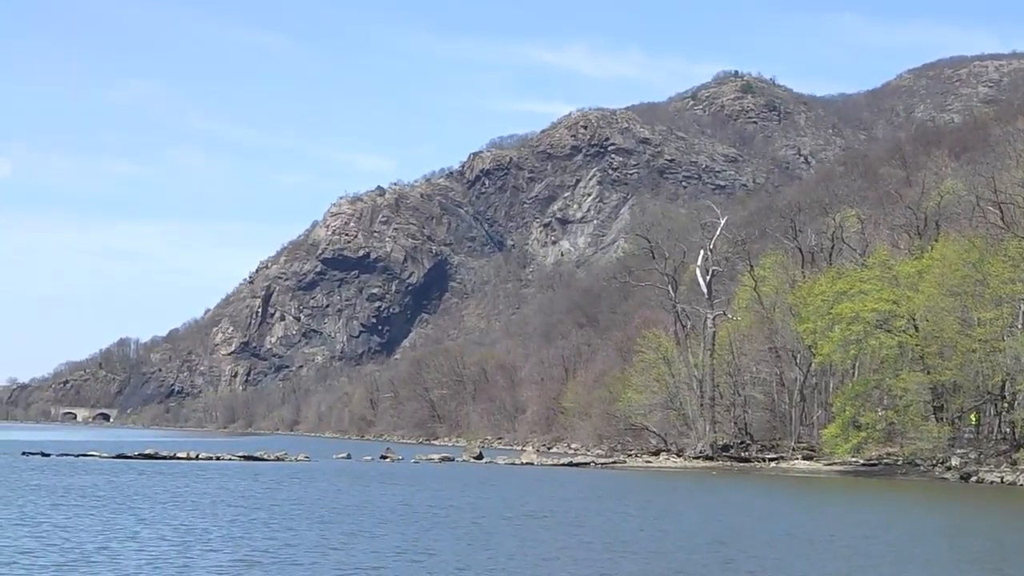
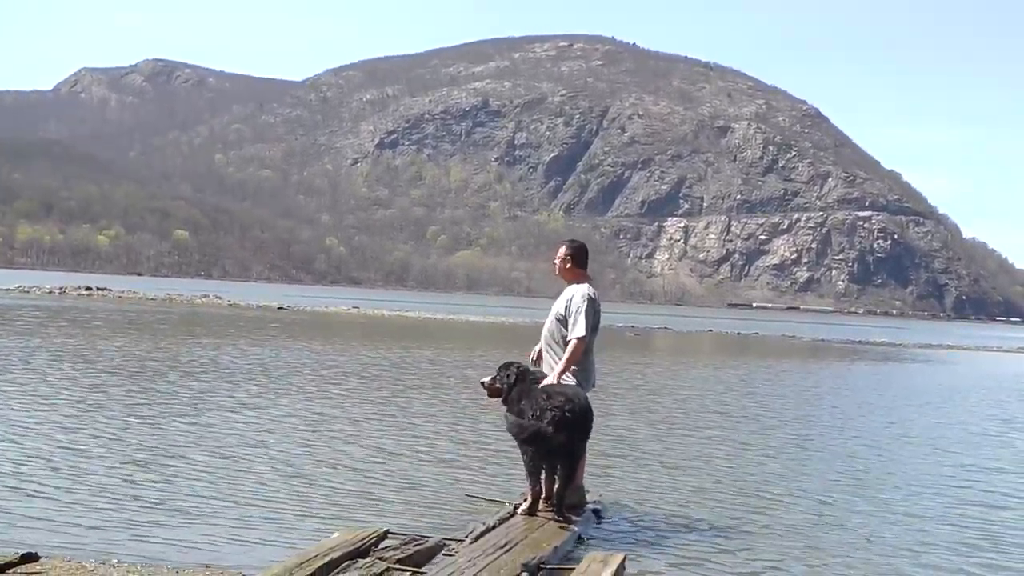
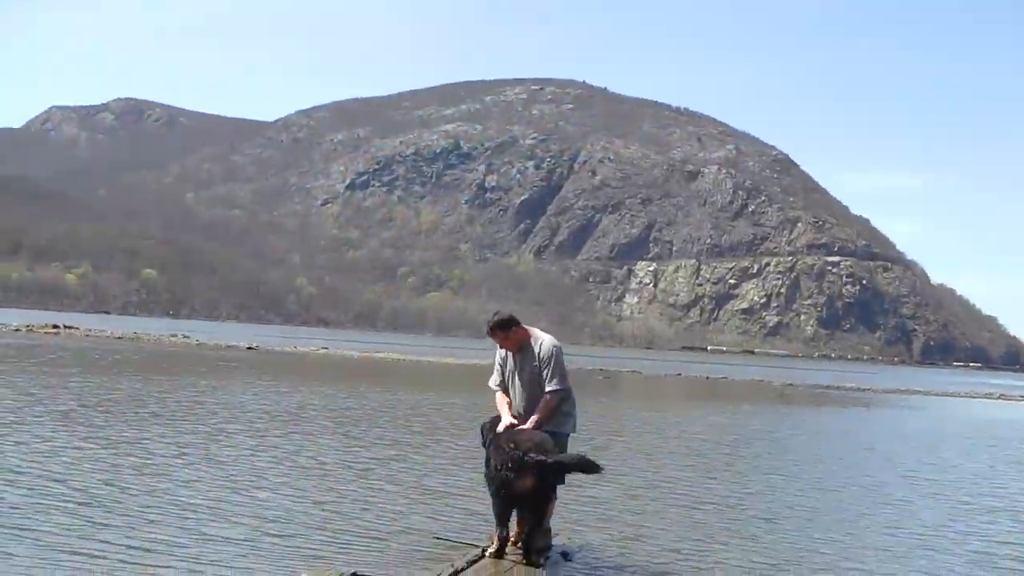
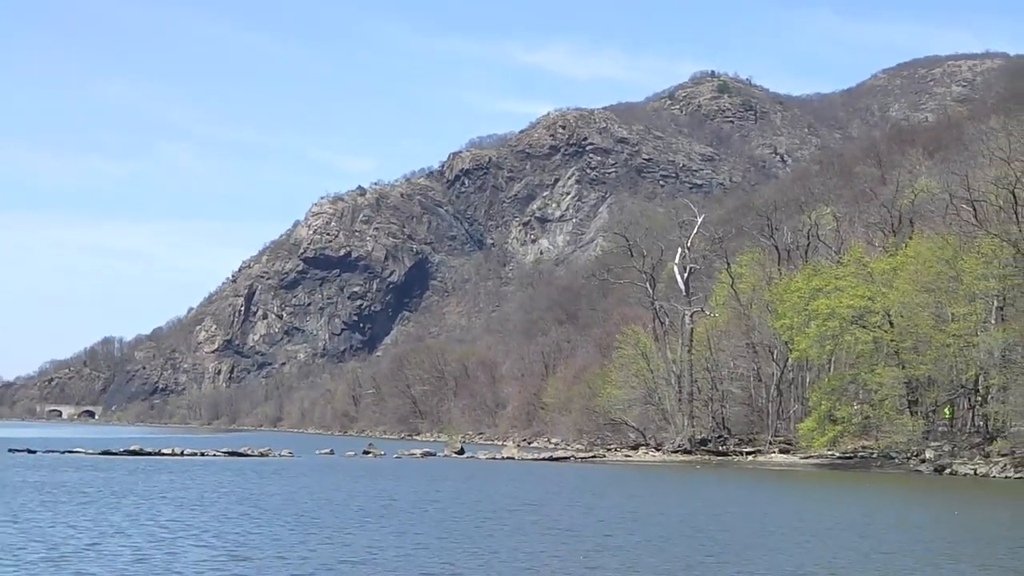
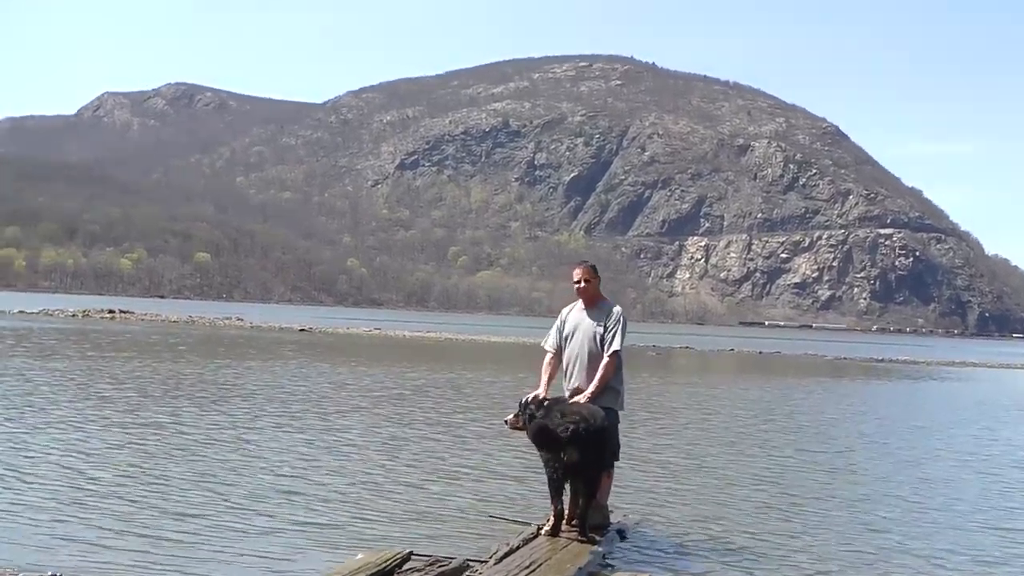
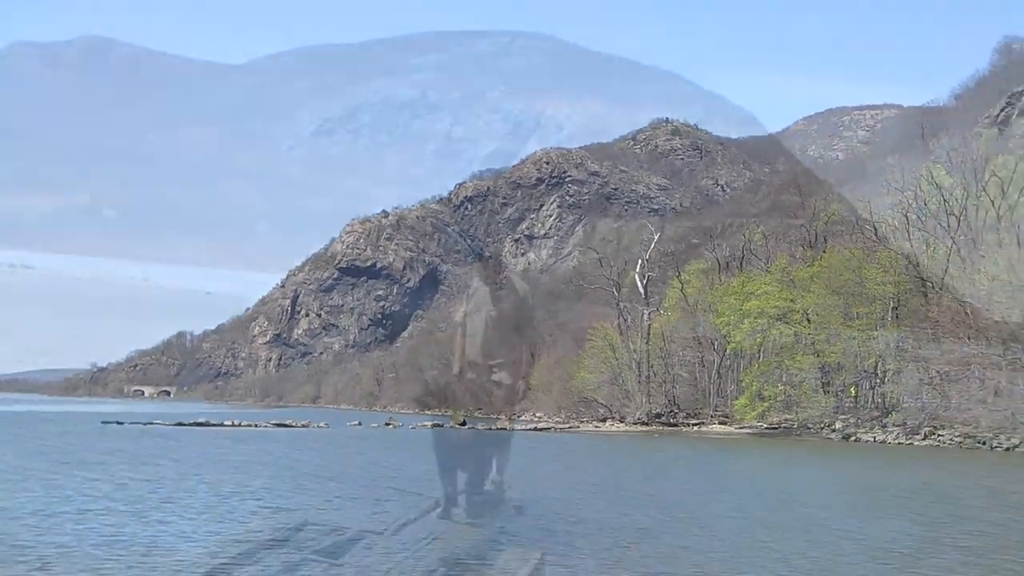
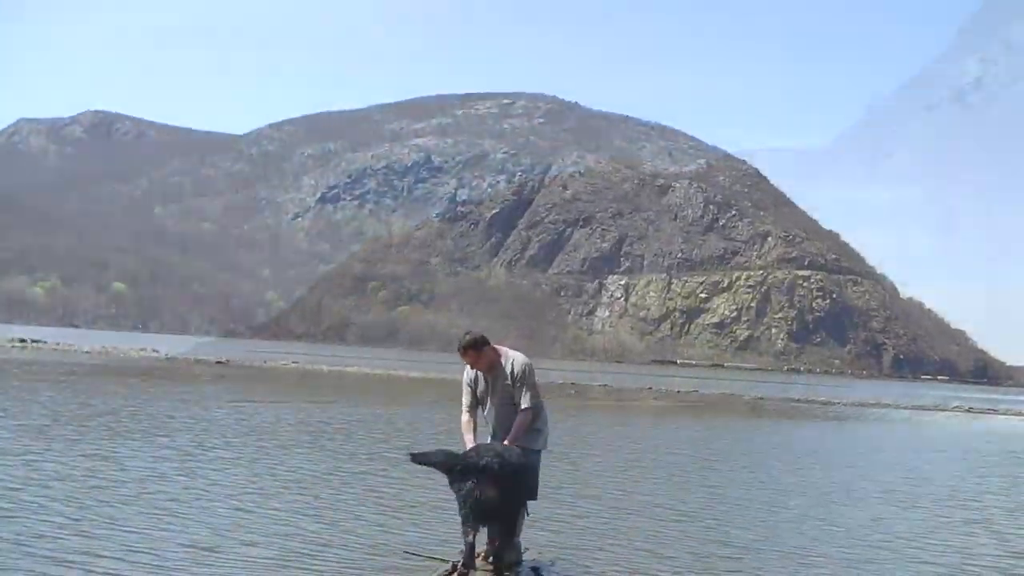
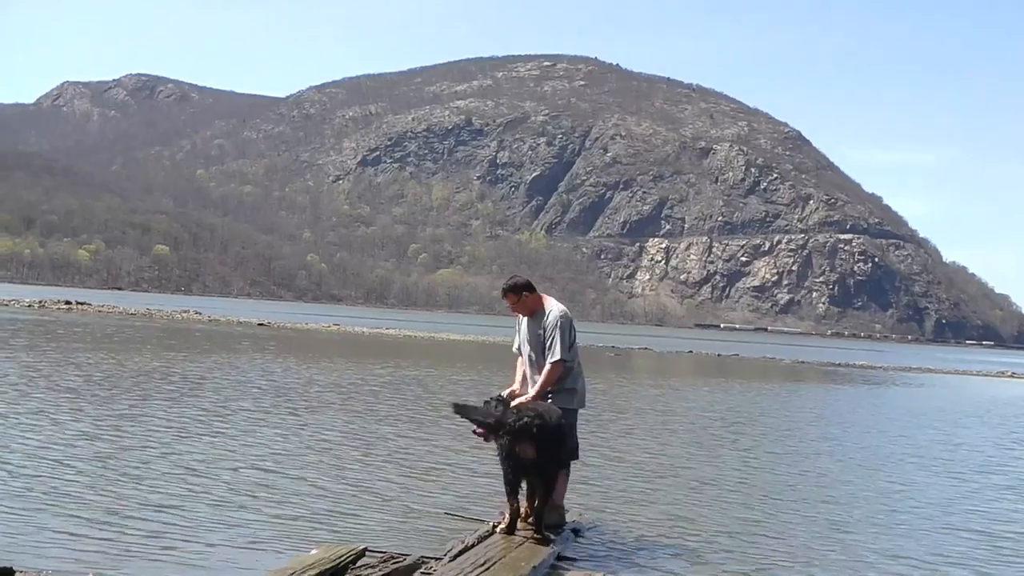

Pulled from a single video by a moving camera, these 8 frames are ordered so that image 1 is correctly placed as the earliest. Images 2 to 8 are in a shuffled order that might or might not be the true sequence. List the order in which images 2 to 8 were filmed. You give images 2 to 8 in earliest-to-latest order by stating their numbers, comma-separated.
4, 6, 7, 3, 8, 5, 2
